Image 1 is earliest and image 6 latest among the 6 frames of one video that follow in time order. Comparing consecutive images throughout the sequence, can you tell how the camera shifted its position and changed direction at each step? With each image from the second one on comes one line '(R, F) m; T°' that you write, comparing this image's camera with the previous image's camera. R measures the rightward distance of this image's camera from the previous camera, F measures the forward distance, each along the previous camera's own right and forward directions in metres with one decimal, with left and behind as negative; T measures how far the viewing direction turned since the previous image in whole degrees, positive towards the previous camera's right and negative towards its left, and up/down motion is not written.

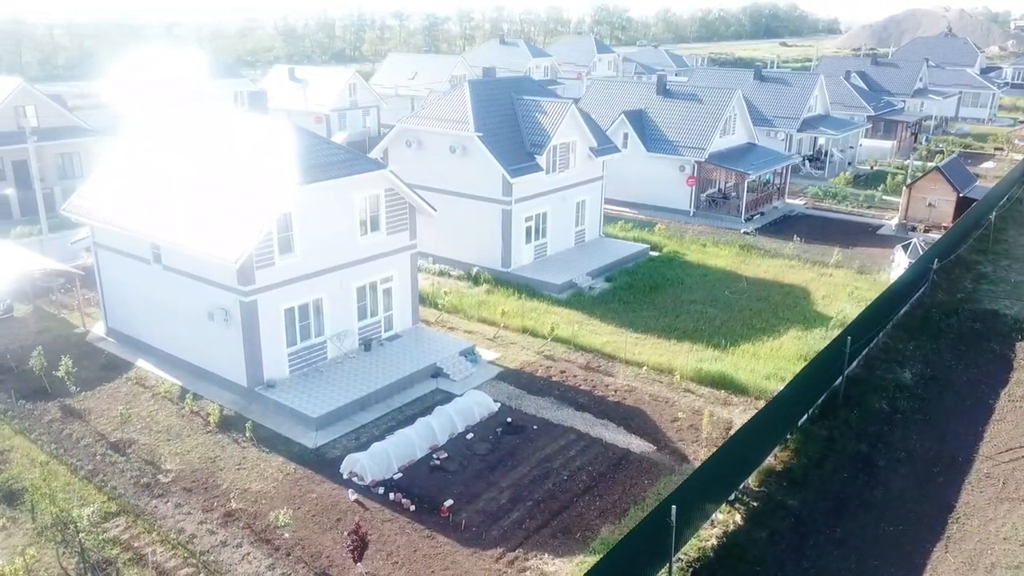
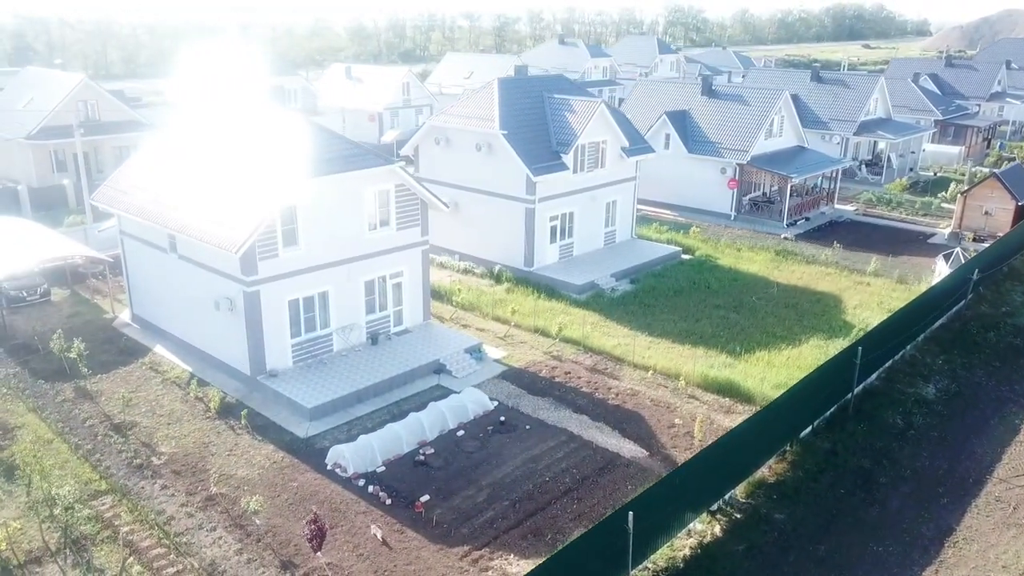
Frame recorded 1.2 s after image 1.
(+1.3, +0.2) m; -5°
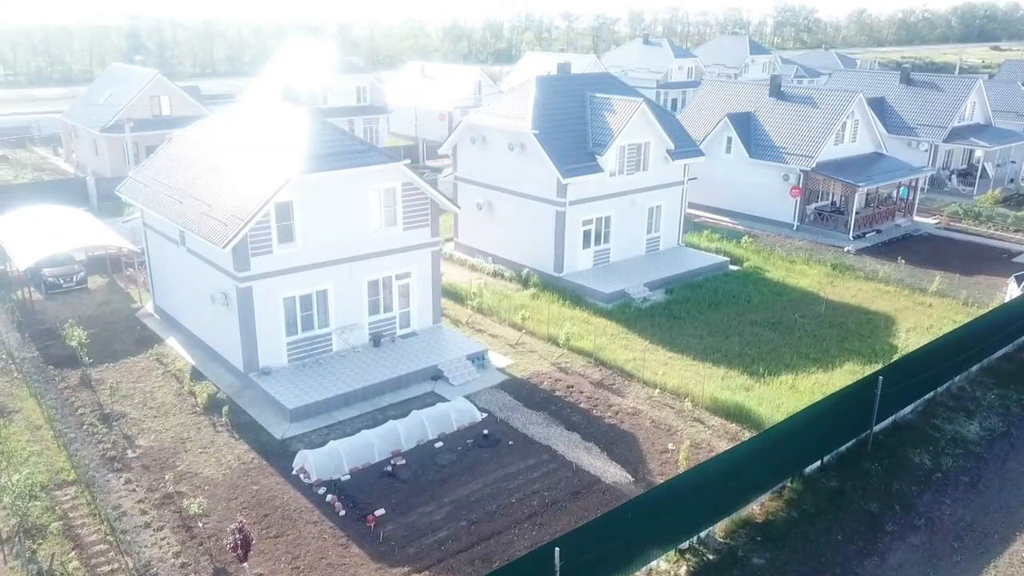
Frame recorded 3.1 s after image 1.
(+1.9, +0.8) m; -7°
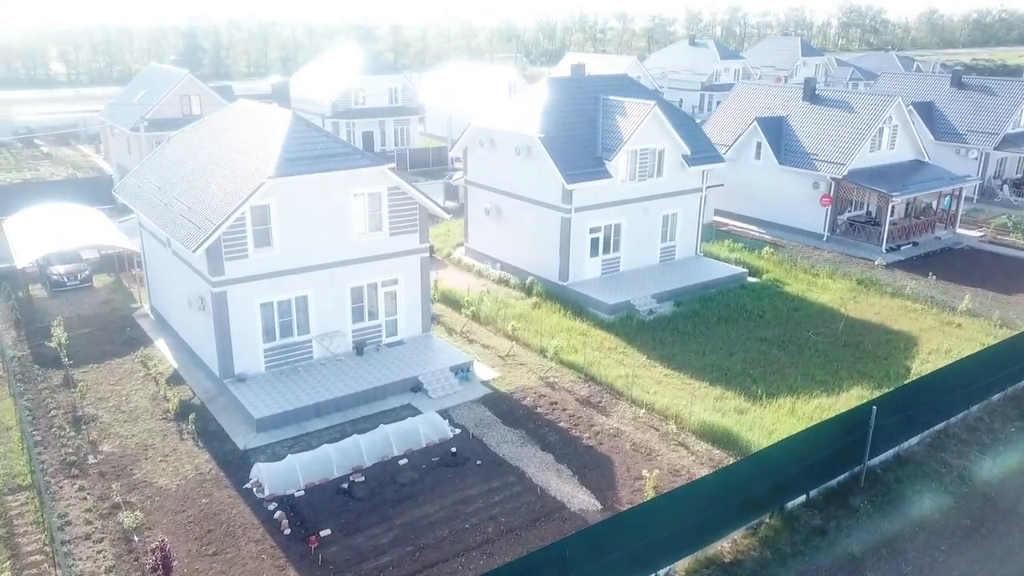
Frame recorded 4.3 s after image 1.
(+1.4, +0.7) m; -4°
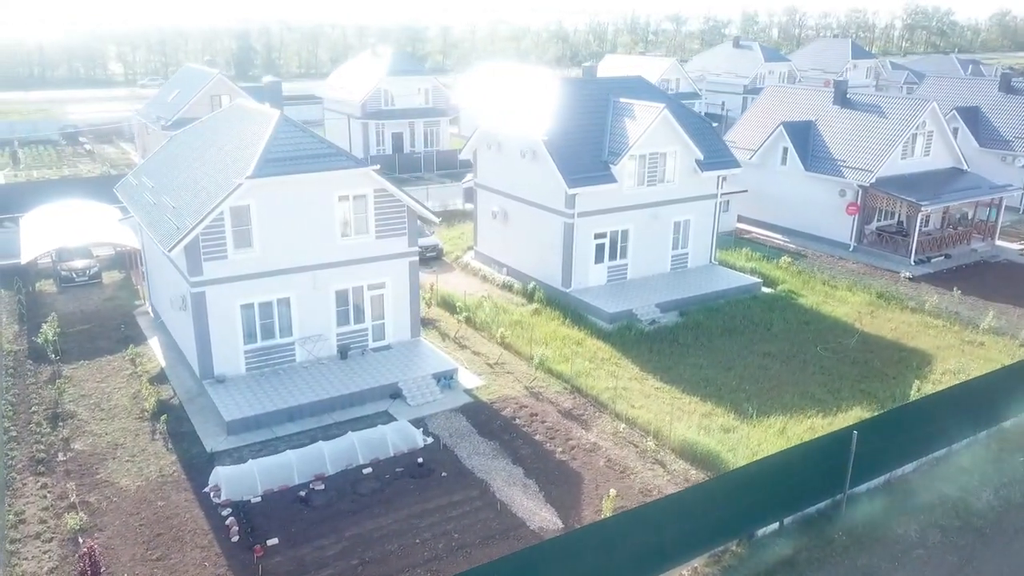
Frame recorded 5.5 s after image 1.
(+1.3, +0.4) m; -4°
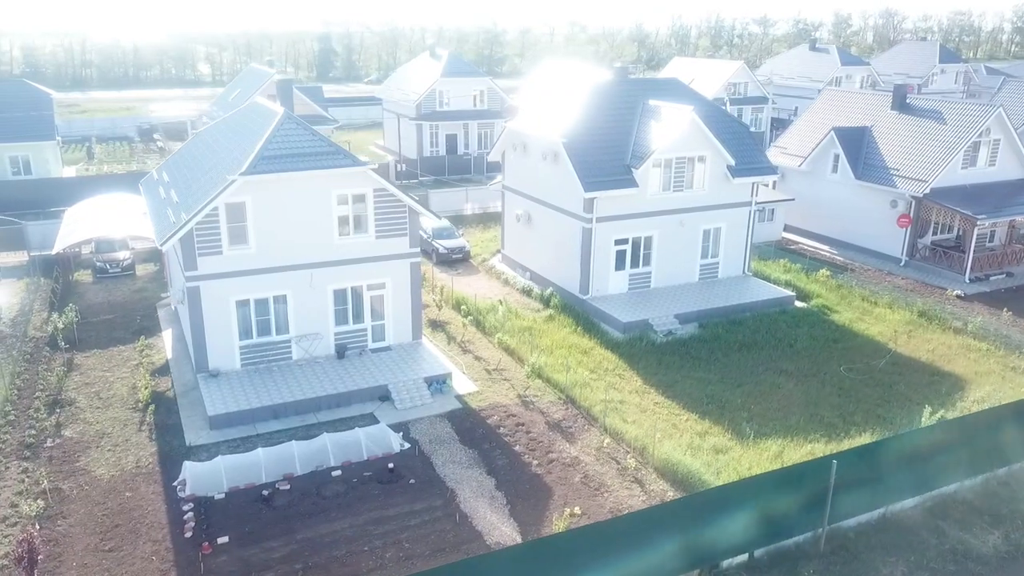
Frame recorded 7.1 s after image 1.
(+1.6, +0.5) m; -6°
